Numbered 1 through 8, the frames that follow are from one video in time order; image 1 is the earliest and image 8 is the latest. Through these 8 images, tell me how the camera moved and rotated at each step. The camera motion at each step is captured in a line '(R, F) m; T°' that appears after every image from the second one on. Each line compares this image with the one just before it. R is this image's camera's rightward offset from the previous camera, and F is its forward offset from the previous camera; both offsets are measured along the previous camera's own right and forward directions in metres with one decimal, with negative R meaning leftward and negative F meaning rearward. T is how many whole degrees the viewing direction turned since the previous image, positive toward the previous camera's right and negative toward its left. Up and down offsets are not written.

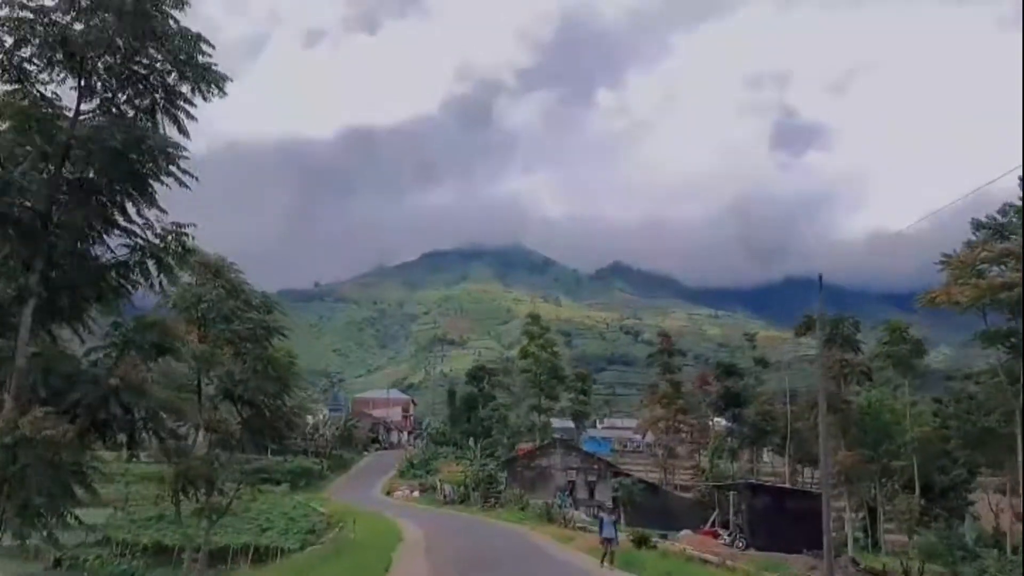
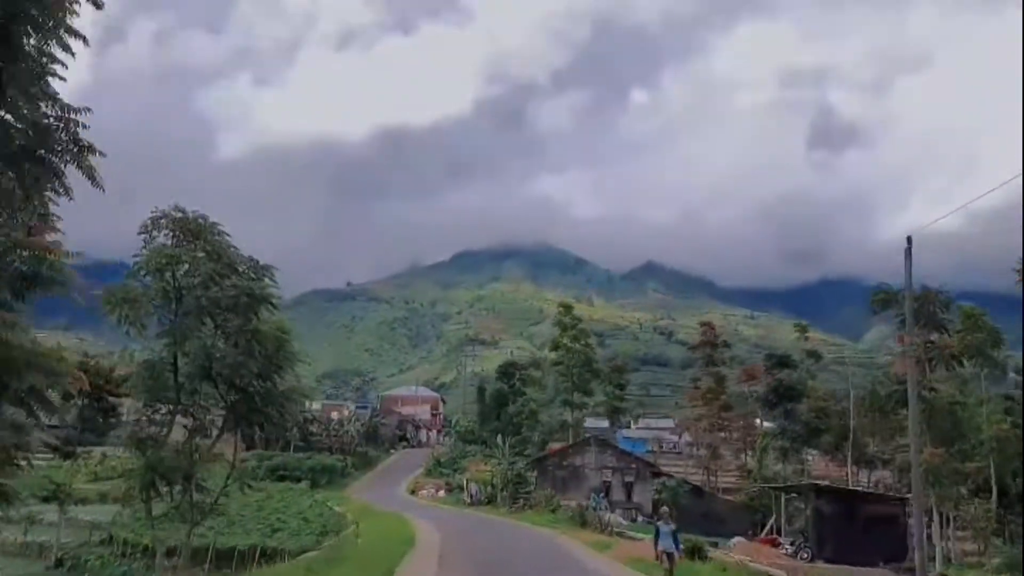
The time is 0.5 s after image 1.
(0.0, +1.2) m; -2°
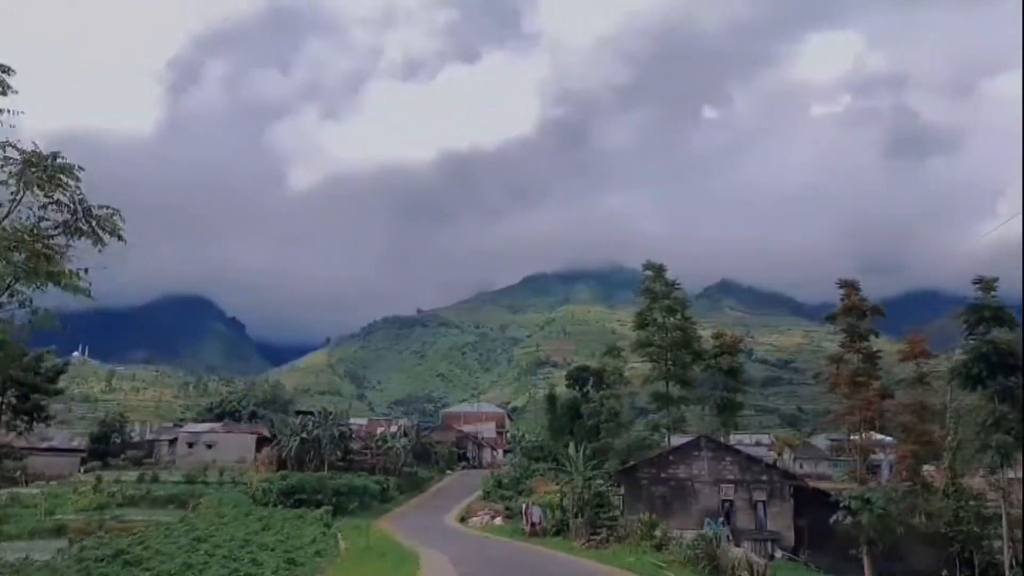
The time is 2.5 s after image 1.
(0.0, +4.8) m; -4°
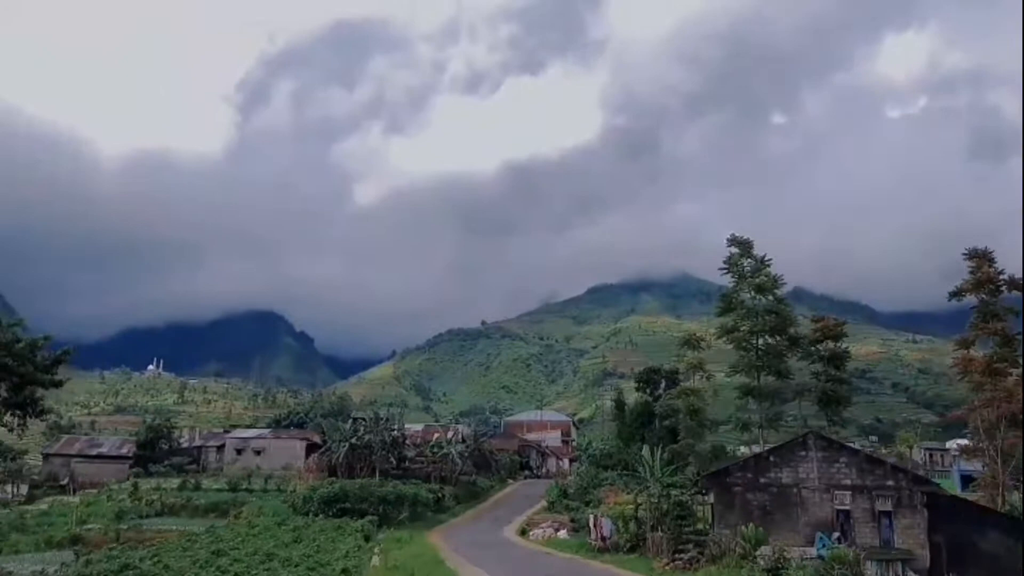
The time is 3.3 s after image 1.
(0.0, +1.9) m; -4°
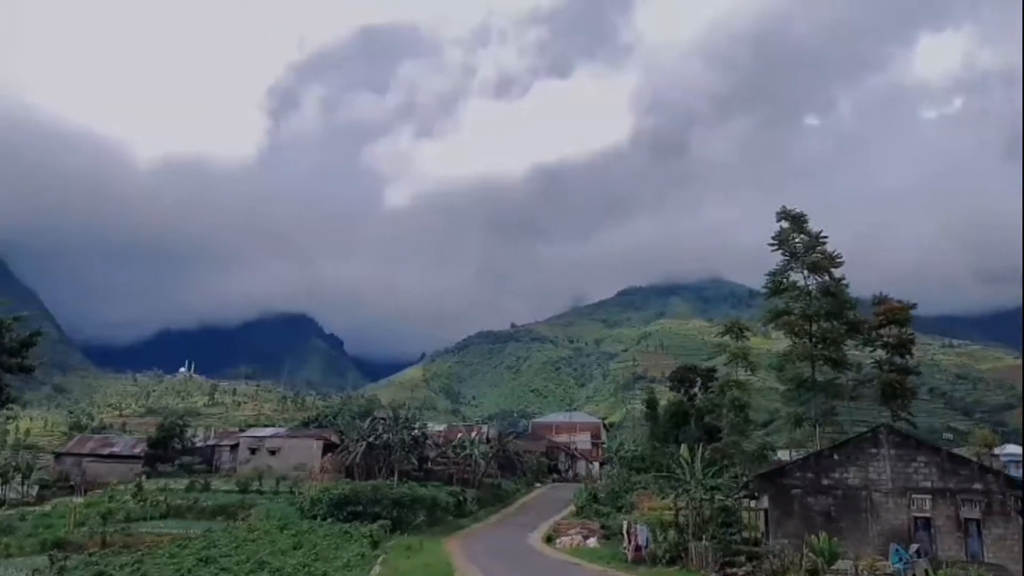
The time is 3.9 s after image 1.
(+0.1, +1.3) m; -2°
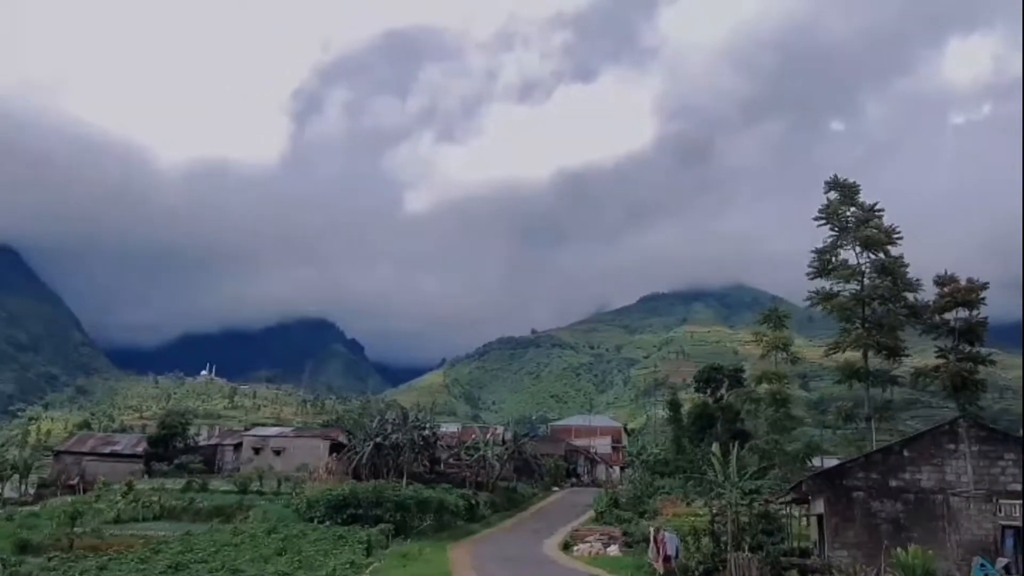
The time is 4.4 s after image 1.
(+0.1, +1.2) m; -1°
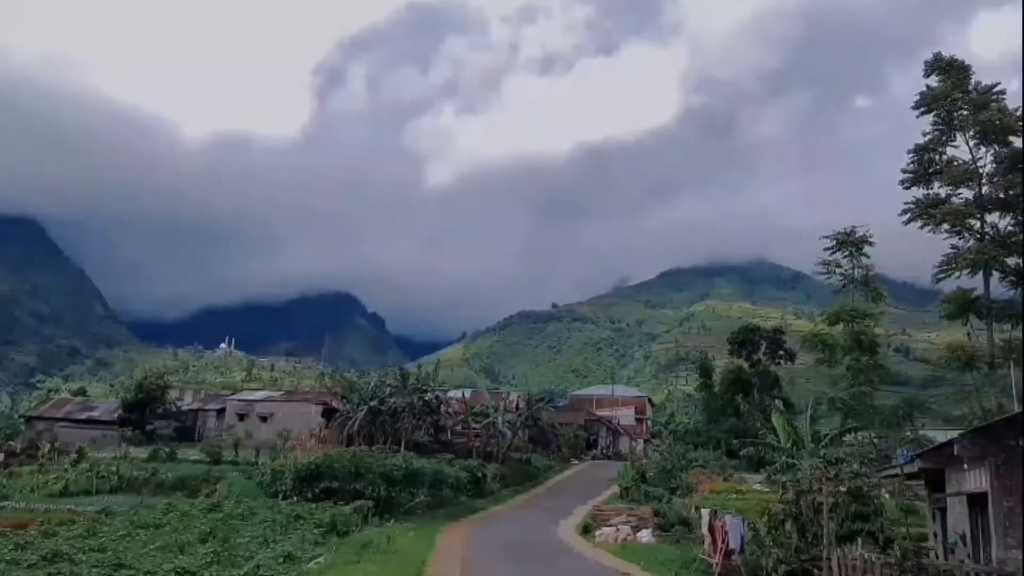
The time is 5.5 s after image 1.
(+0.1, +2.5) m; -1°
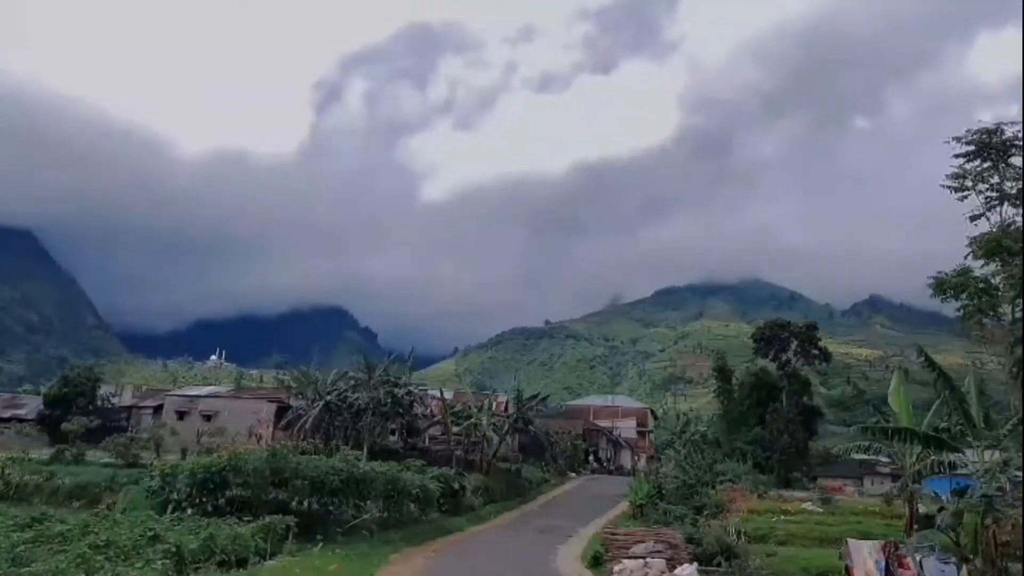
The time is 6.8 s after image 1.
(+0.1, +3.1) m; 0°
